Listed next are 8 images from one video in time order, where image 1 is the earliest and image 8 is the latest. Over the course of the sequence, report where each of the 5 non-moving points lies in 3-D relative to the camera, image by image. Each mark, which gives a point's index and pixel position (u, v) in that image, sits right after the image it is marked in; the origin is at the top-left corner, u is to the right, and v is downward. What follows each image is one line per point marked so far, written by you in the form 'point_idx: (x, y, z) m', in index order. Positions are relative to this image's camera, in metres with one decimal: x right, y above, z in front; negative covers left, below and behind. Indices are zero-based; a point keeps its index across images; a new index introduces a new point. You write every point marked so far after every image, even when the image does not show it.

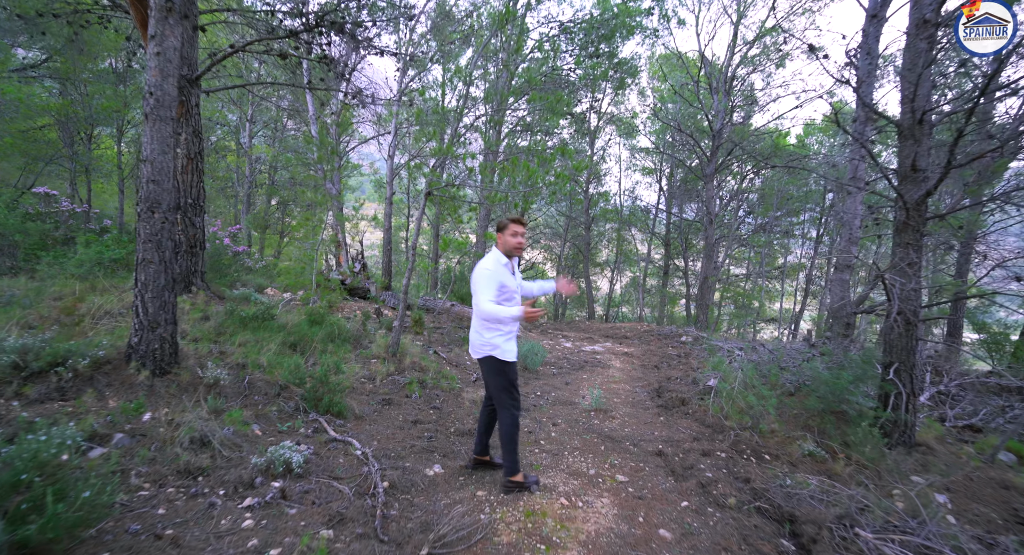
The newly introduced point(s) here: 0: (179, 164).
0: (-3.6, +1.2, +5.3) m
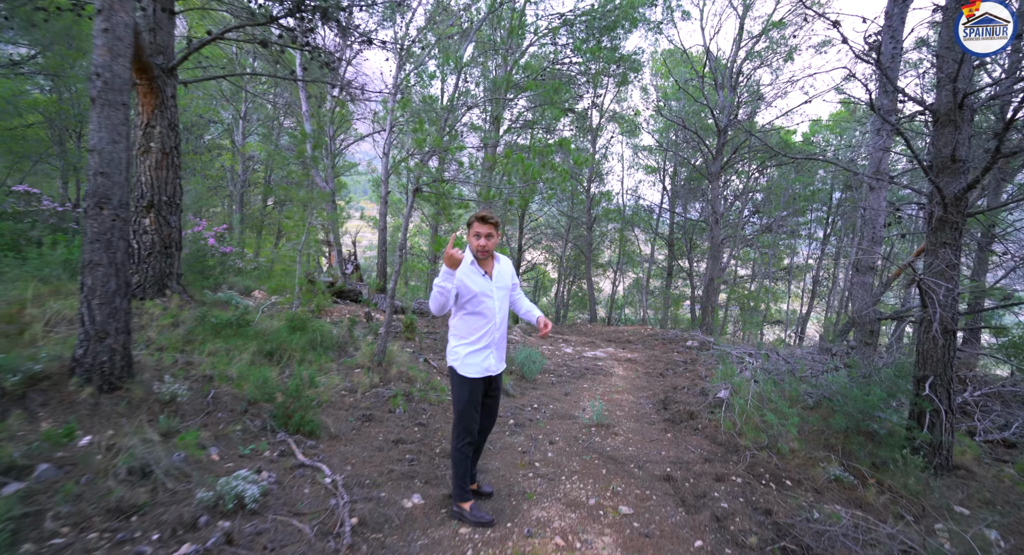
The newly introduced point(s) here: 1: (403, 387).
0: (-3.6, +1.2, +5.0) m
1: (-0.9, -0.9, +4.3) m
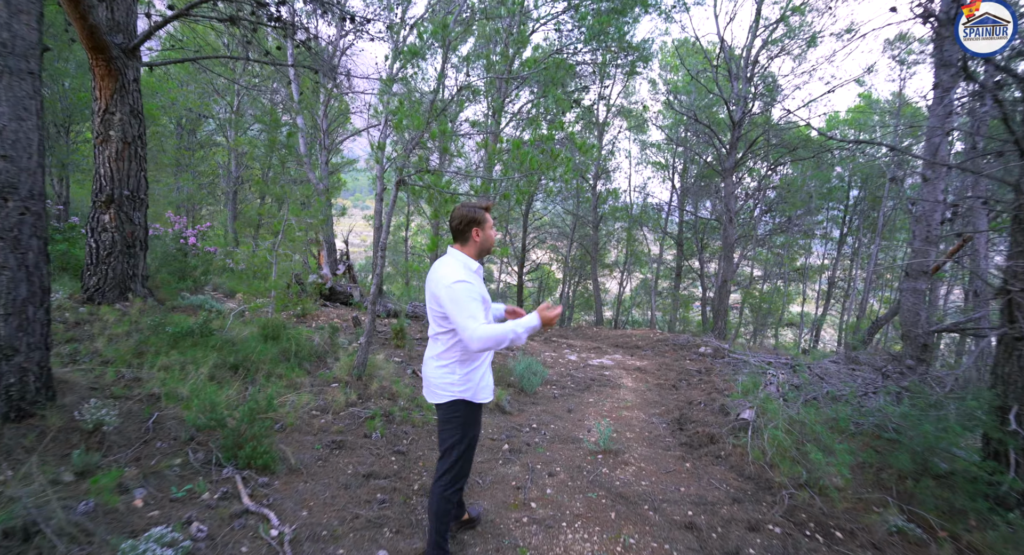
0: (-3.6, +1.2, +4.5) m
1: (-1.0, -1.0, +3.8) m
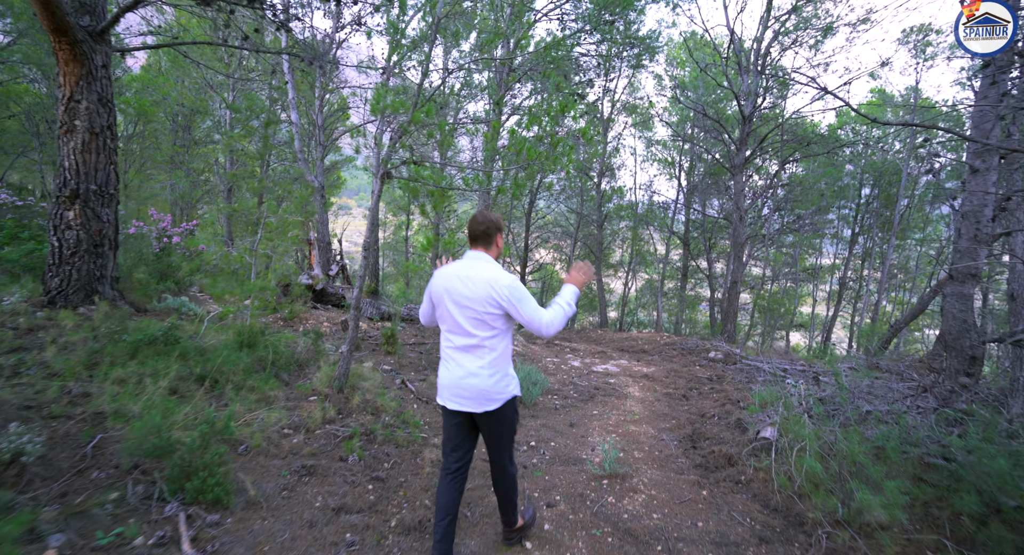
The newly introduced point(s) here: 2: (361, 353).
0: (-3.7, +1.2, +4.2) m
1: (-1.0, -1.0, +3.4) m
2: (-1.6, -0.8, +5.1) m
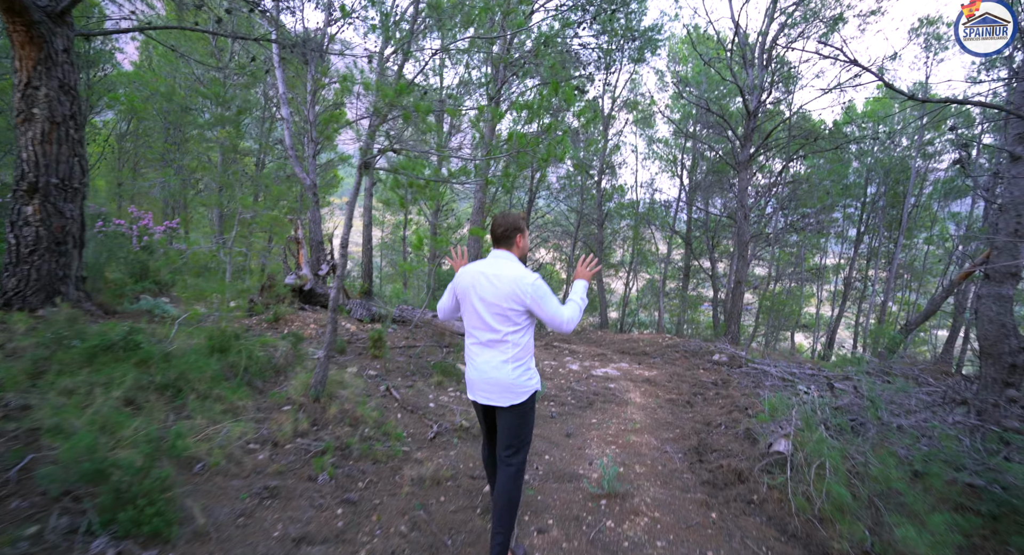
0: (-3.7, +1.2, +3.9) m
1: (-1.1, -1.0, +3.1) m
2: (-1.6, -0.8, +4.8) m
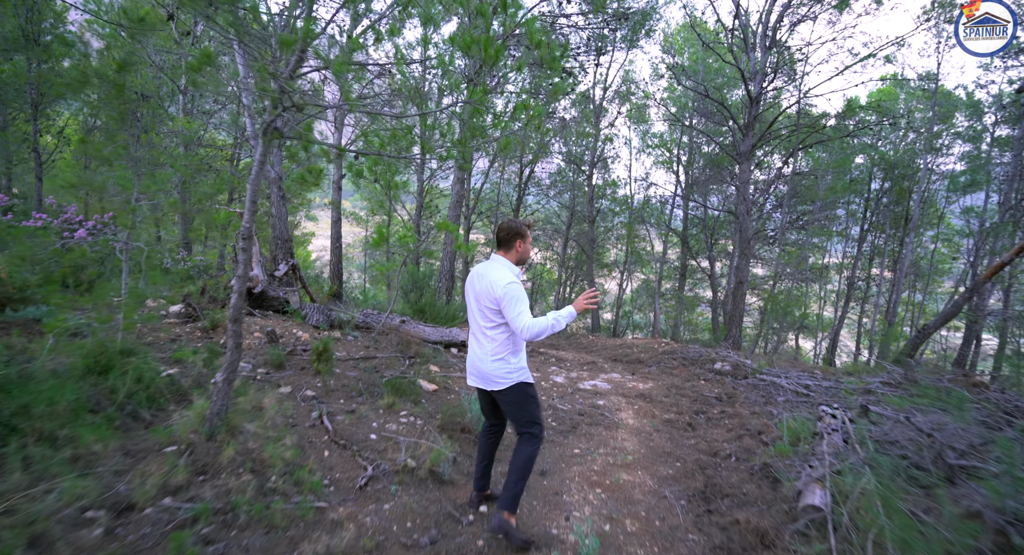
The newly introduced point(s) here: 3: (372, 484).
0: (-4.0, +1.1, +3.1) m
1: (-1.3, -1.0, +2.3) m
2: (-1.9, -0.8, +4.0) m
3: (-0.8, -1.1, +2.7) m
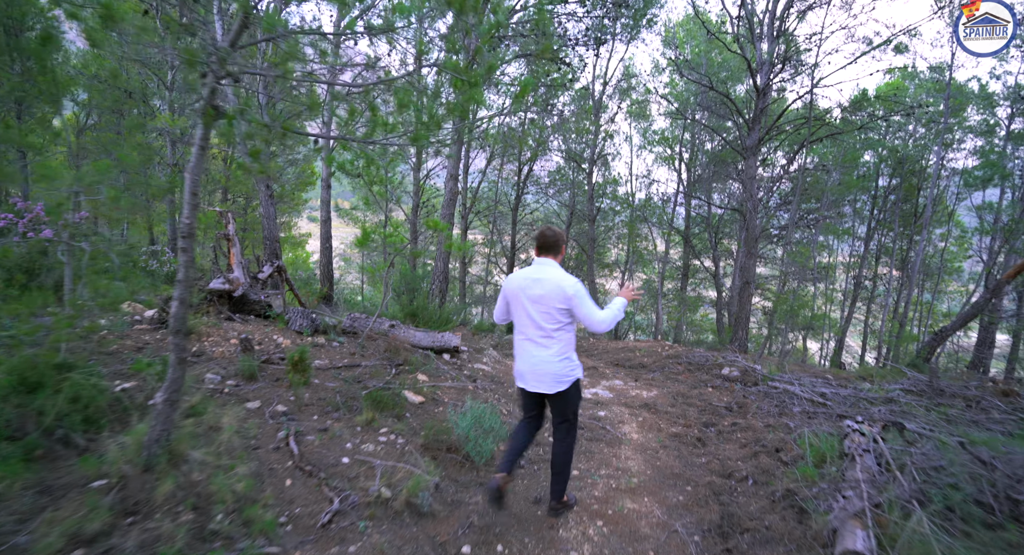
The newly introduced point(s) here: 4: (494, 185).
0: (-4.1, +1.1, +2.7) m
1: (-1.4, -1.0, +2.0) m
2: (-1.9, -0.8, +3.7) m
3: (-0.8, -1.1, +2.3) m
4: (-0.5, +2.8, +15.1) m
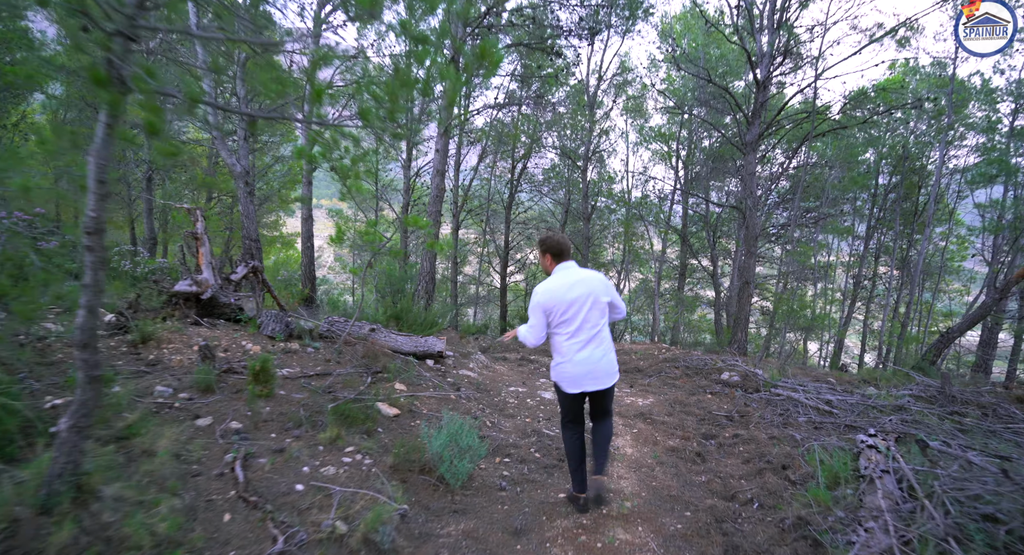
0: (-4.2, +1.1, +2.4) m
1: (-1.5, -1.0, +1.6) m
2: (-2.1, -0.8, +3.3) m
3: (-0.9, -1.1, +2.0) m
4: (-0.7, +2.8, +14.7) m
